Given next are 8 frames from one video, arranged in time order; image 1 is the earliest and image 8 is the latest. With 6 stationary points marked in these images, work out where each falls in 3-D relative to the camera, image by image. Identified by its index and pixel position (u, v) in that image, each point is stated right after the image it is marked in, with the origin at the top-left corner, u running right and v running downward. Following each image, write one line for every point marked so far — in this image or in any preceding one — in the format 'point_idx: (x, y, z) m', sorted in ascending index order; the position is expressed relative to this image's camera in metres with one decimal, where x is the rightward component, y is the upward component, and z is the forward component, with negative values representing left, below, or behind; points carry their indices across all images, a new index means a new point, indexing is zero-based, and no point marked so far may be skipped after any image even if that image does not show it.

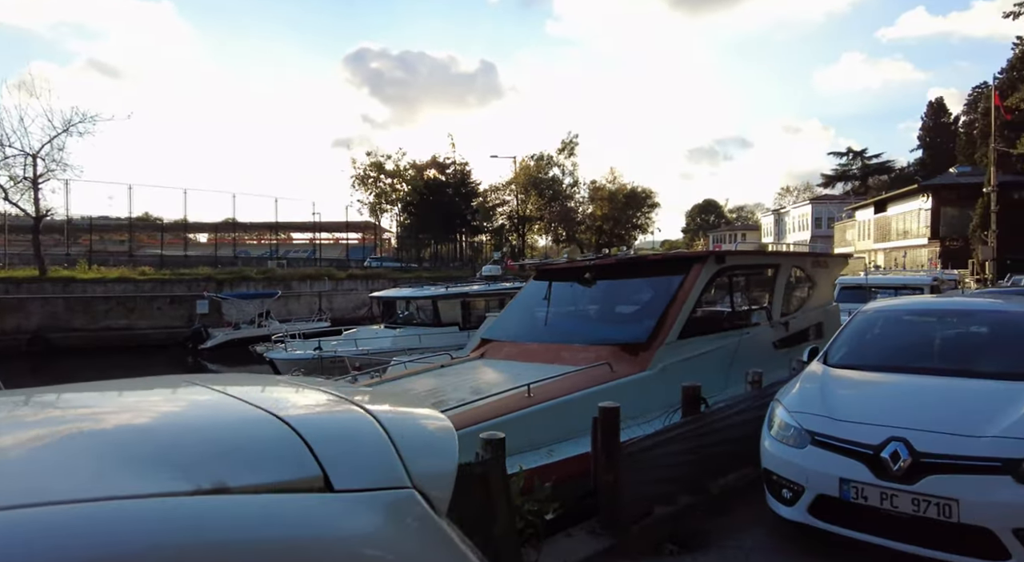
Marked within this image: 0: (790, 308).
0: (+3.9, -0.4, +8.3) m
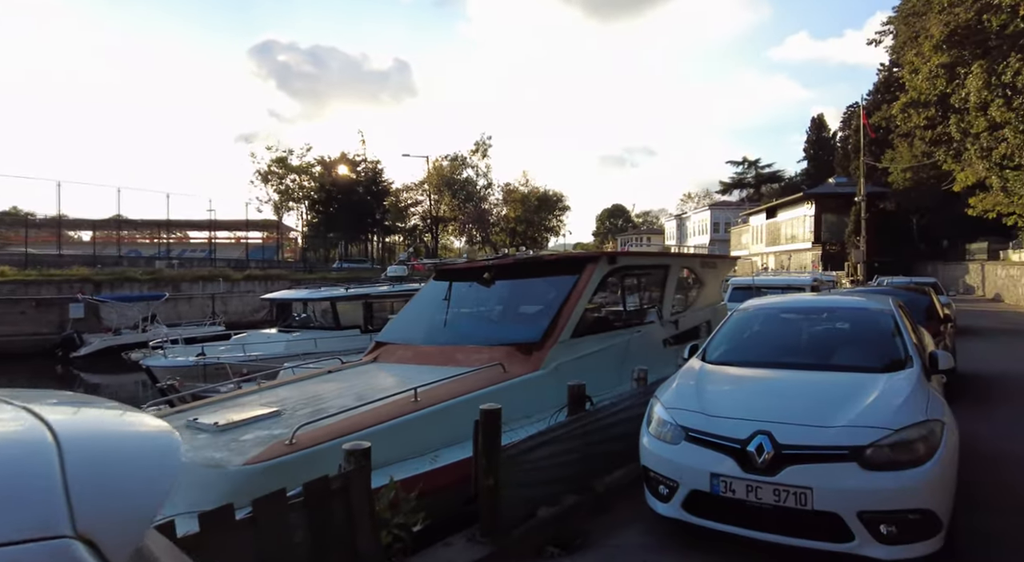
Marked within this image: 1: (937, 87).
0: (+2.5, -0.4, +8.7) m
1: (+12.6, +5.8, +17.7) m
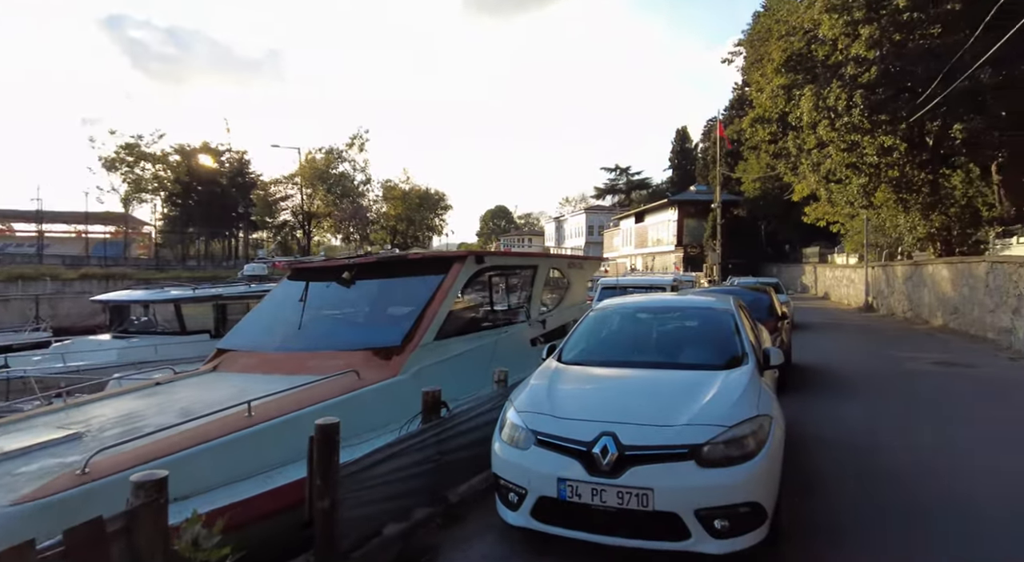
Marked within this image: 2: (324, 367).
0: (+0.5, -0.4, +8.7) m
1: (+8.7, +5.8, +19.6) m
2: (-1.8, -0.8, +5.7) m
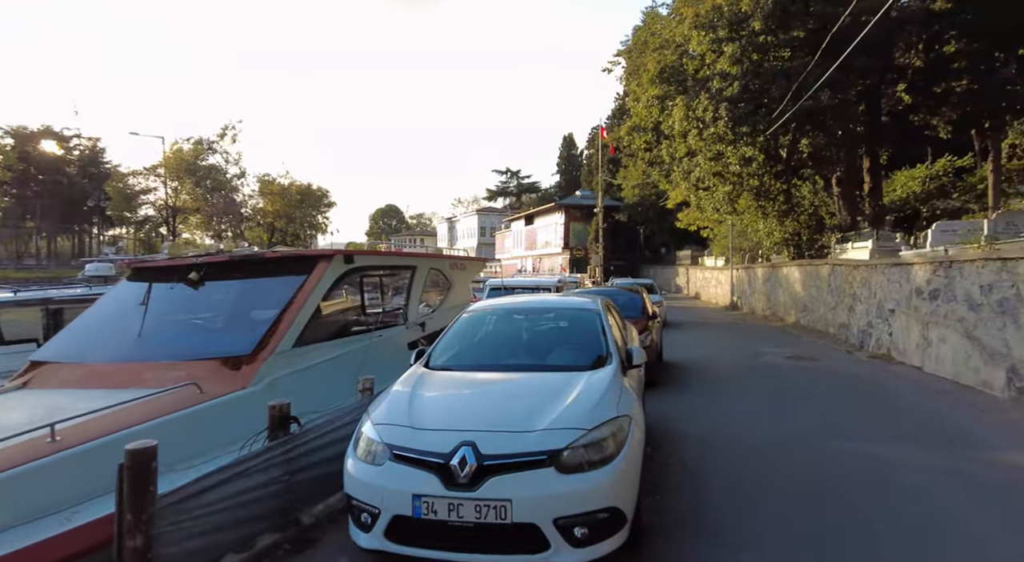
0: (-1.2, -0.4, +8.4) m
1: (+4.8, +5.8, +20.6) m
2: (-3.0, -0.8, +5.0) m
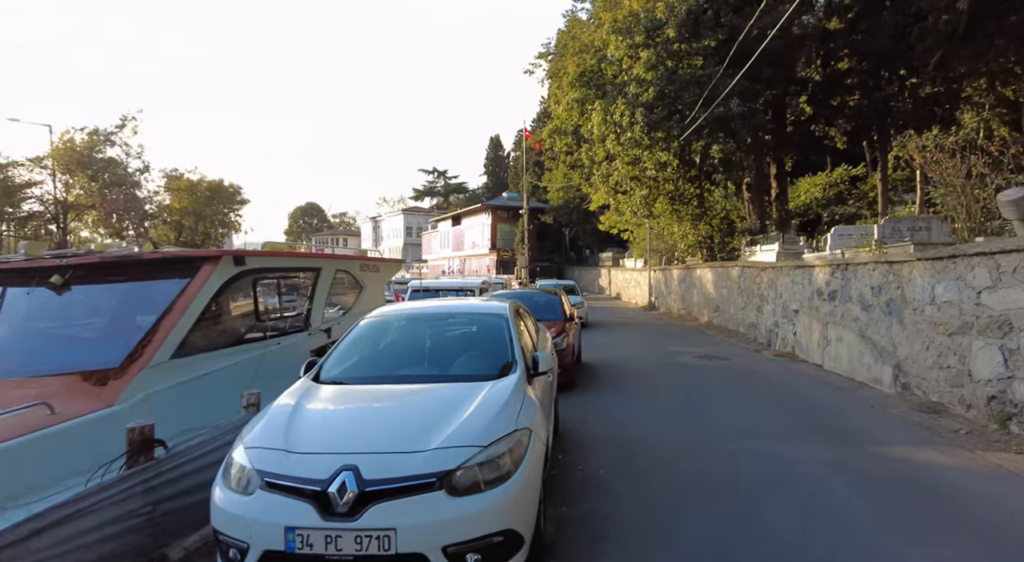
0: (-2.4, -0.4, +8.0) m
1: (+2.1, +5.7, +20.8) m
2: (-3.7, -0.9, +4.4) m
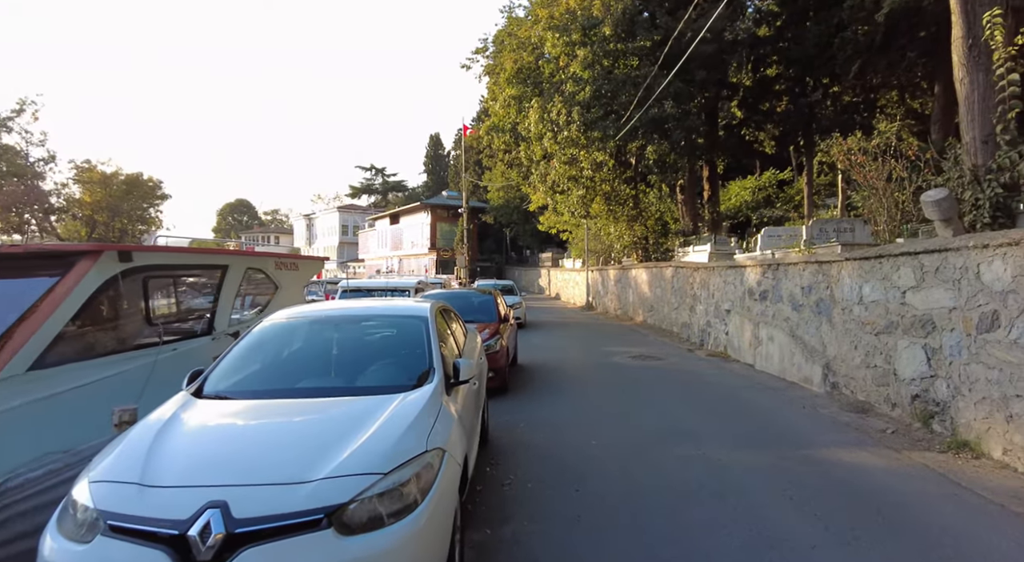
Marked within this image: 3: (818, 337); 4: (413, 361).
0: (-3.3, -0.4, +7.3) m
1: (-0.1, +5.7, +20.5) m
2: (-4.3, -0.9, +3.6) m
3: (+4.3, -0.8, +8.3) m
4: (-0.7, -0.6, +4.1) m
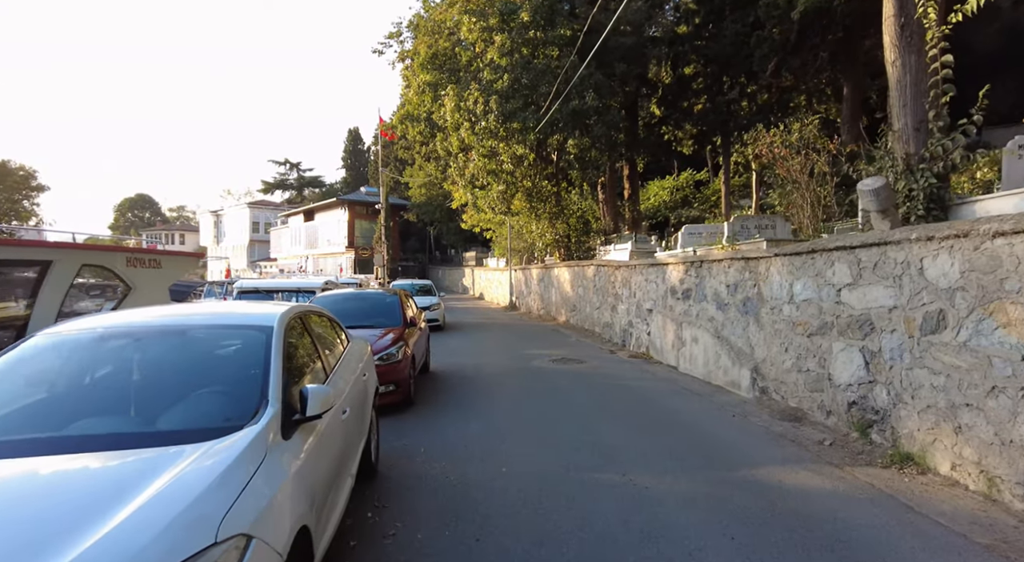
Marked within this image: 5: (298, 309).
0: (-4.3, -0.4, +5.8) m
1: (-2.8, +5.7, +19.4) m
2: (-4.8, -0.9, +2.1) m
3: (+3.1, -0.8, +7.8) m
4: (-1.3, -0.6, +3.0) m
5: (-1.5, -0.2, +4.1) m
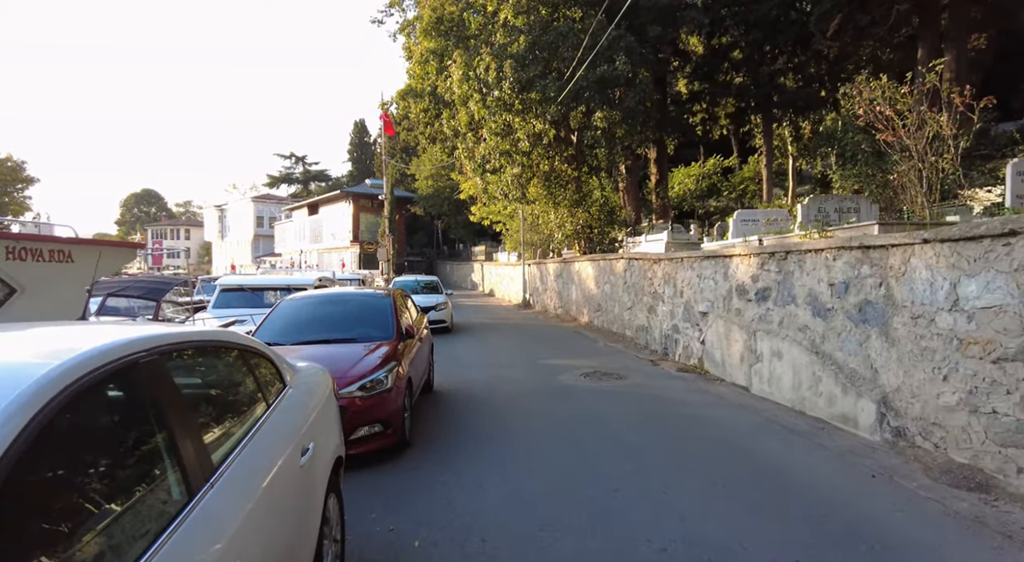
0: (-4.1, -0.4, +3.8) m
1: (-2.4, +5.9, +17.2) m
2: (-4.6, -0.9, 0.0) m
3: (+3.4, -0.7, +5.7) m
4: (-1.1, -0.6, +0.9) m
5: (-1.2, -0.2, +2.0) m
